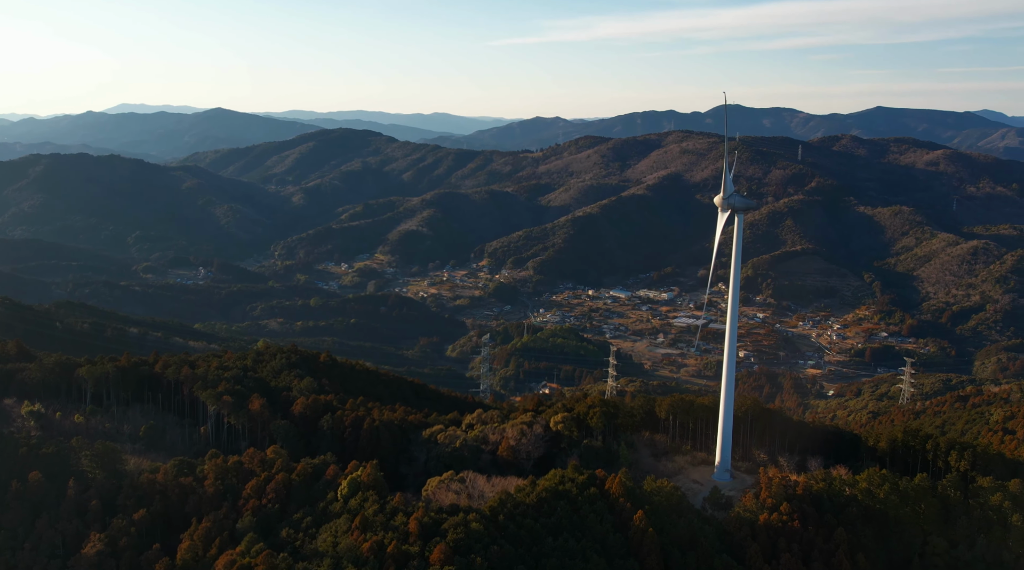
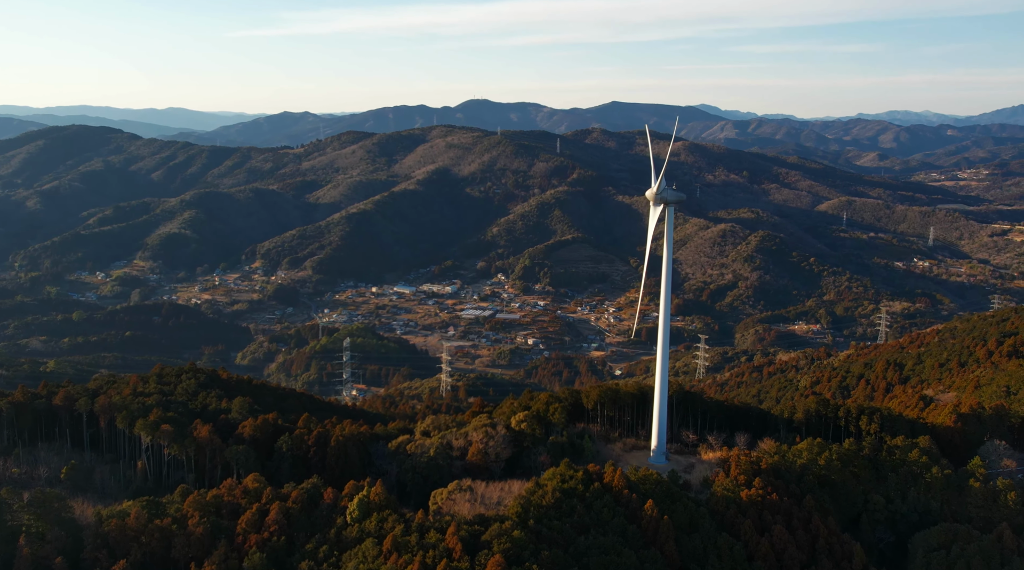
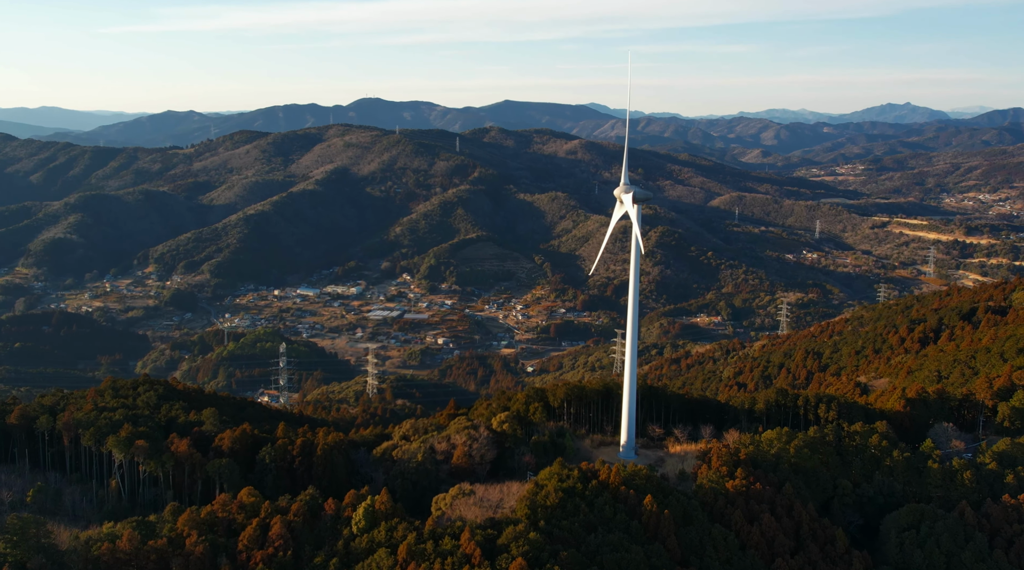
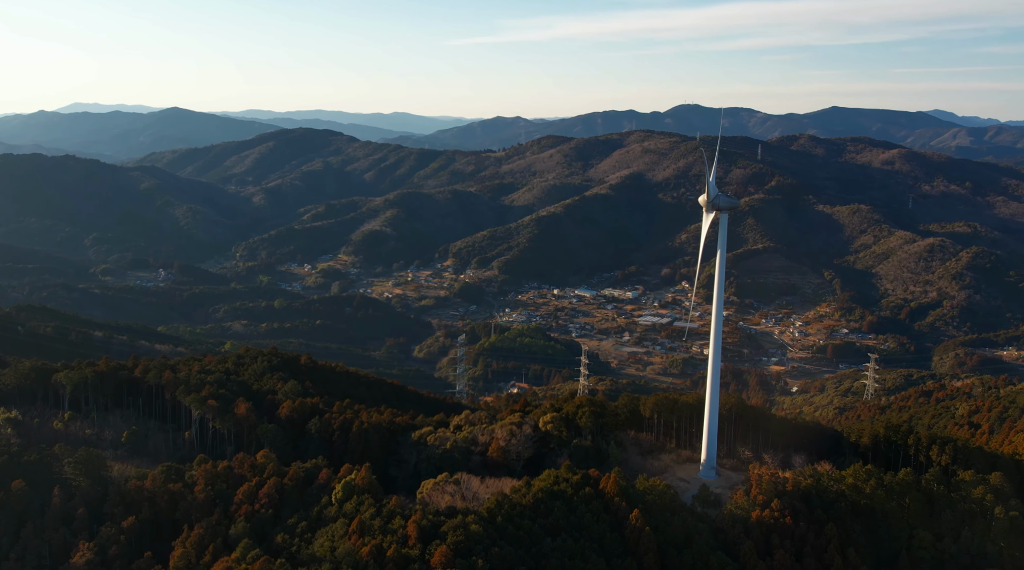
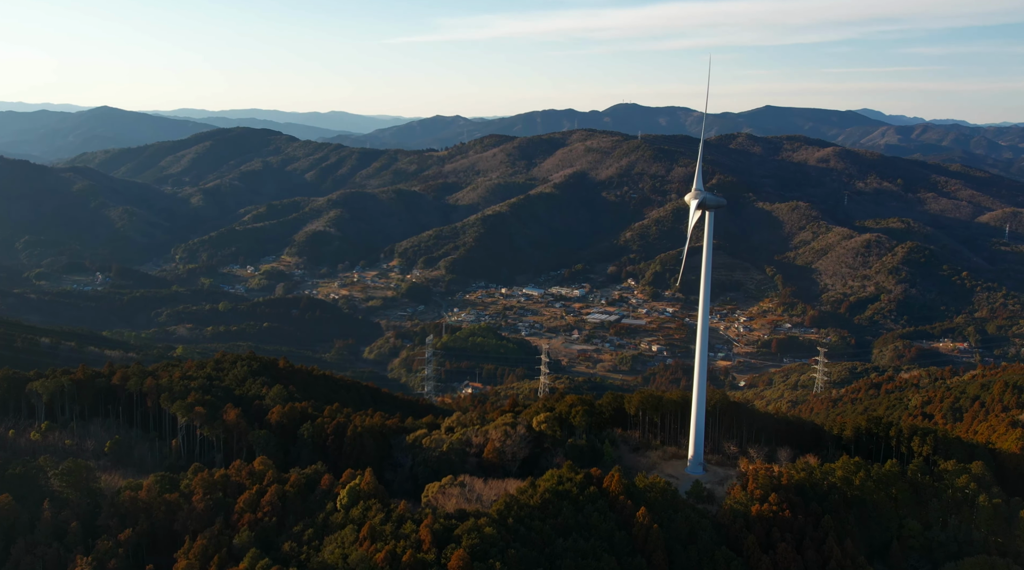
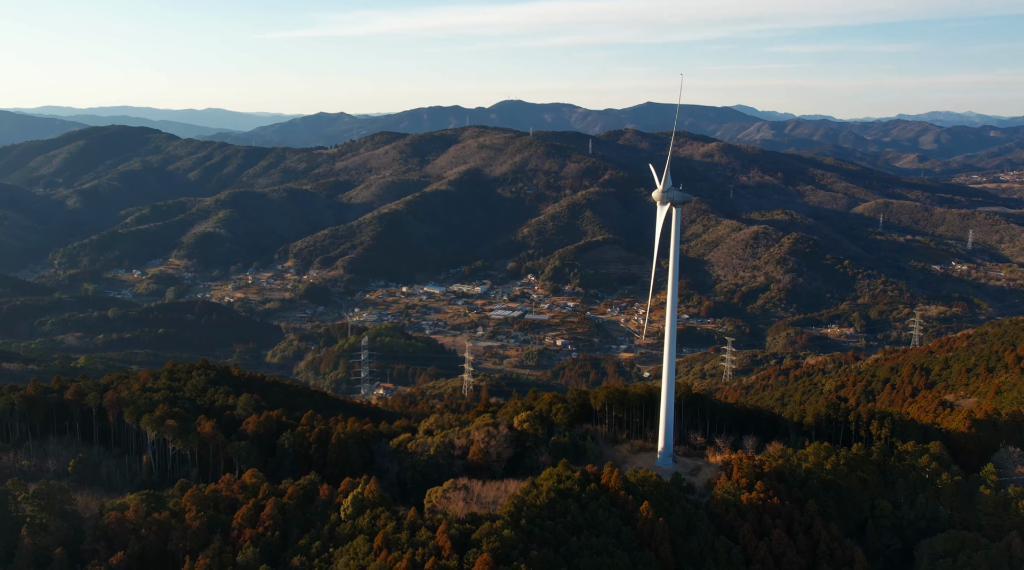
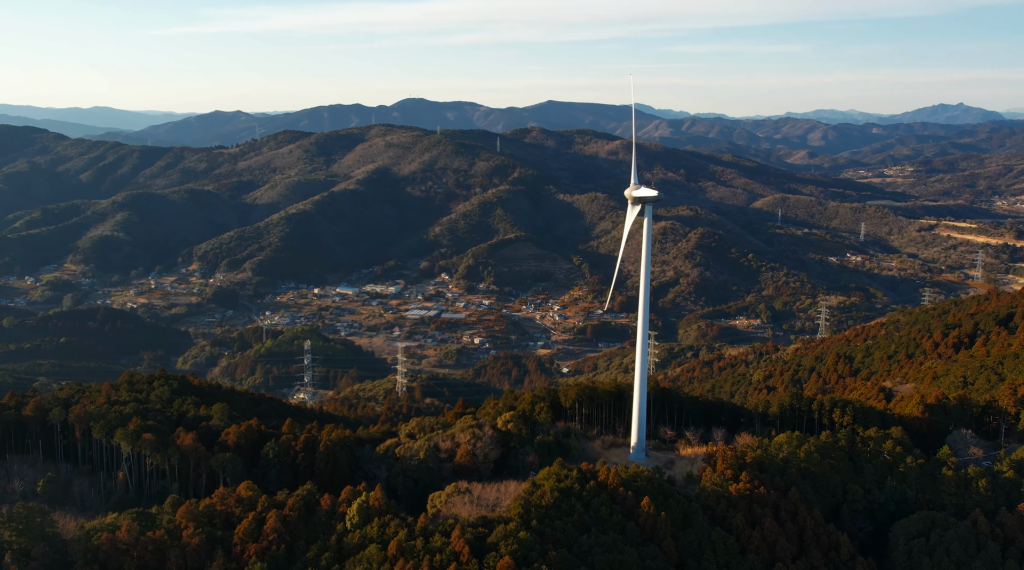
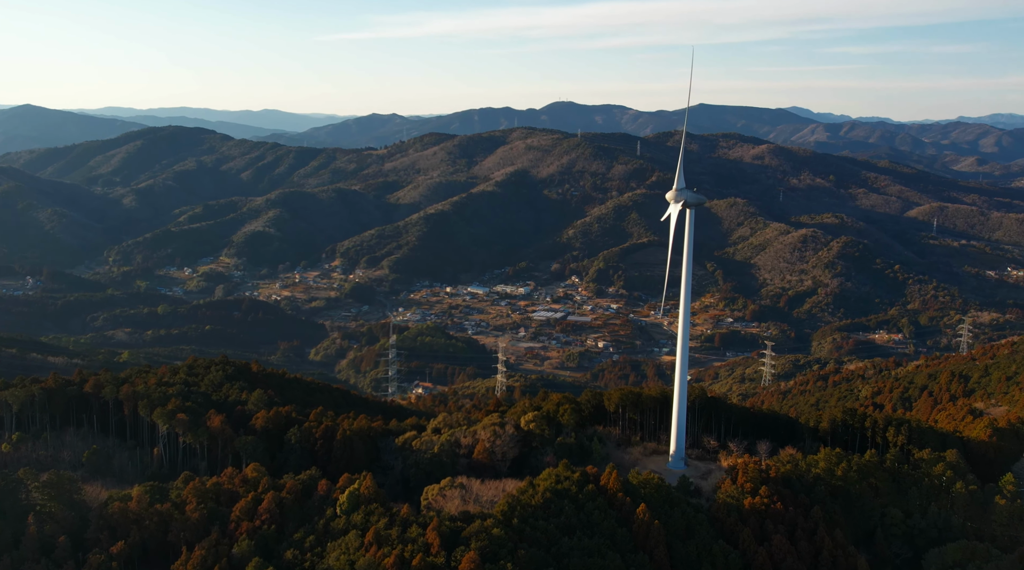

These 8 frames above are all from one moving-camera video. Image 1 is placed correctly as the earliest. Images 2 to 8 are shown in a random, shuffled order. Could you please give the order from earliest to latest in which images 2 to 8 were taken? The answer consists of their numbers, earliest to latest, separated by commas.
4, 5, 8, 6, 2, 7, 3
